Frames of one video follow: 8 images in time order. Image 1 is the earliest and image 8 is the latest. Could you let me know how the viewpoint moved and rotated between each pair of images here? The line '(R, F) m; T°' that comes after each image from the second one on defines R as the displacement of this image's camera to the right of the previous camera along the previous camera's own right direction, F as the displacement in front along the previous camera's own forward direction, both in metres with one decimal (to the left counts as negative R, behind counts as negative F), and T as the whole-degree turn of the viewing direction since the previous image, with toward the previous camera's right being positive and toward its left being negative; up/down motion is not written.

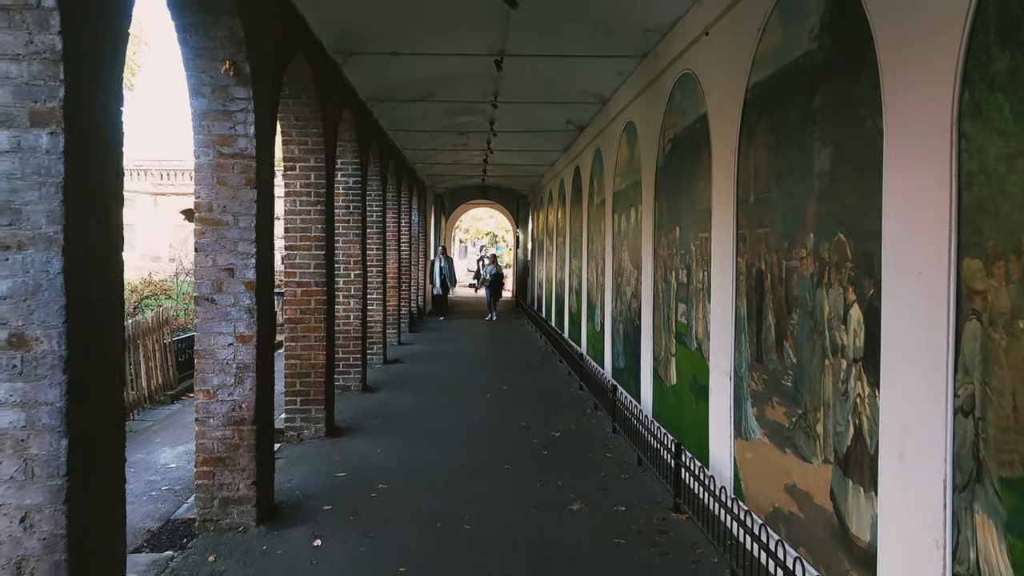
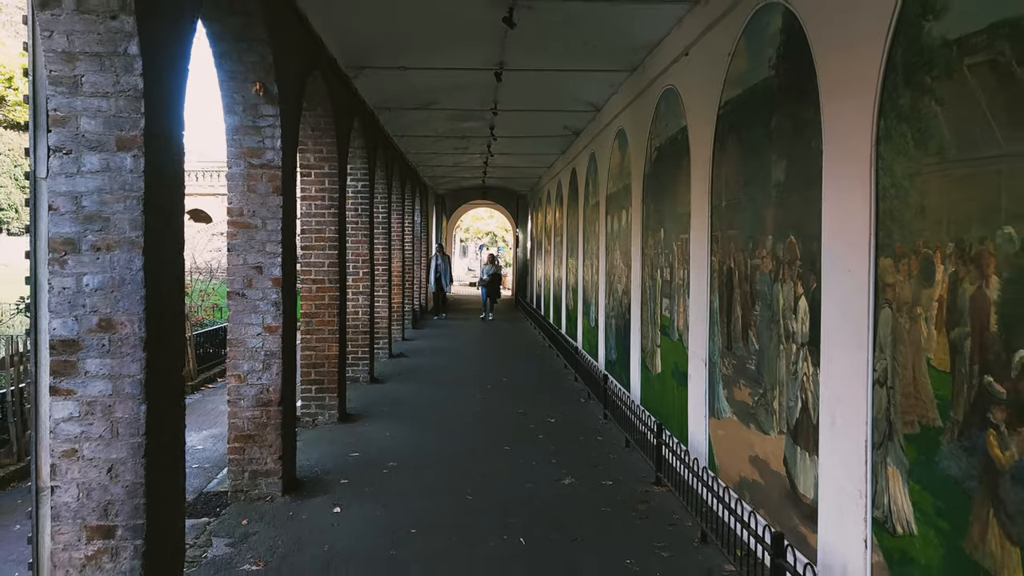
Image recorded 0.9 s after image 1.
(0.0, -0.5) m; 0°
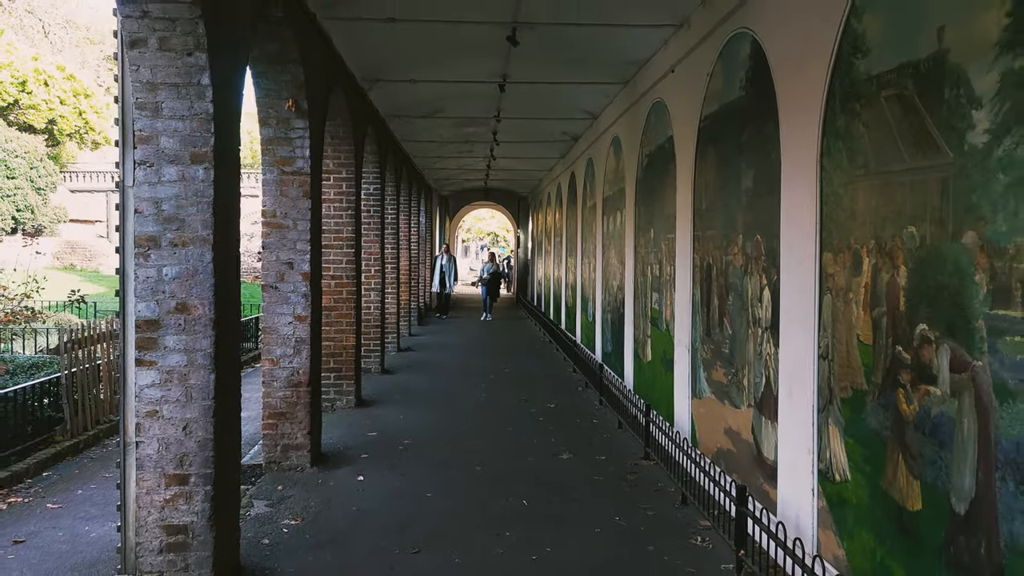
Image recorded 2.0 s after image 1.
(0.0, -0.6) m; 0°
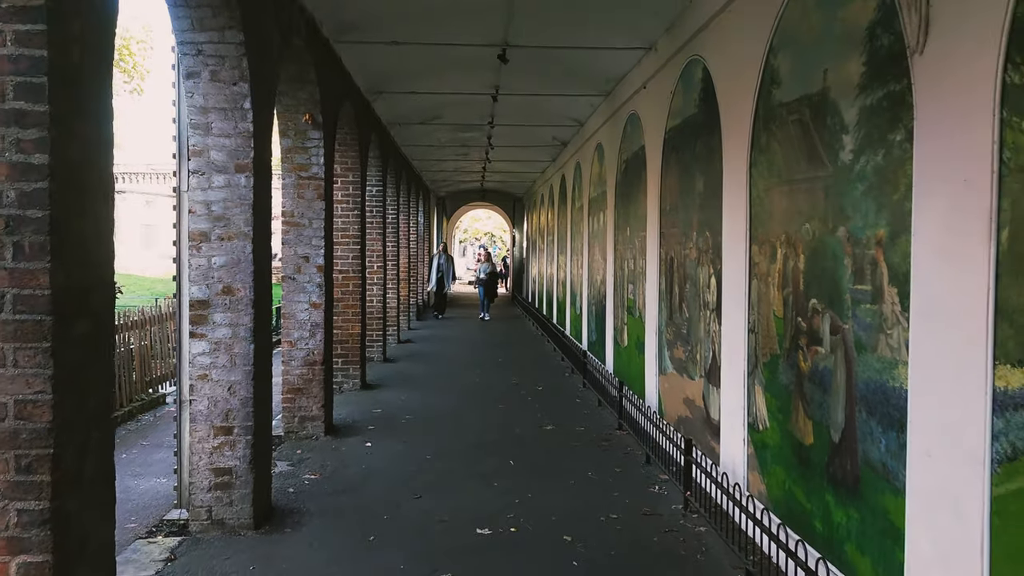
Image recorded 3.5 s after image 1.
(+0.1, -0.8) m; 0°
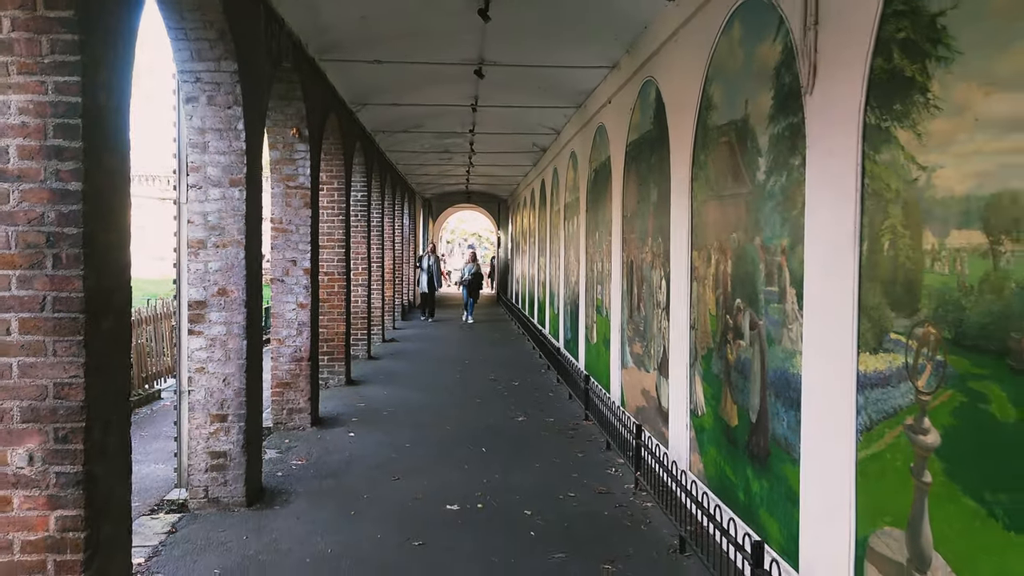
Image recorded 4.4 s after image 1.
(+0.1, -0.5) m; +1°
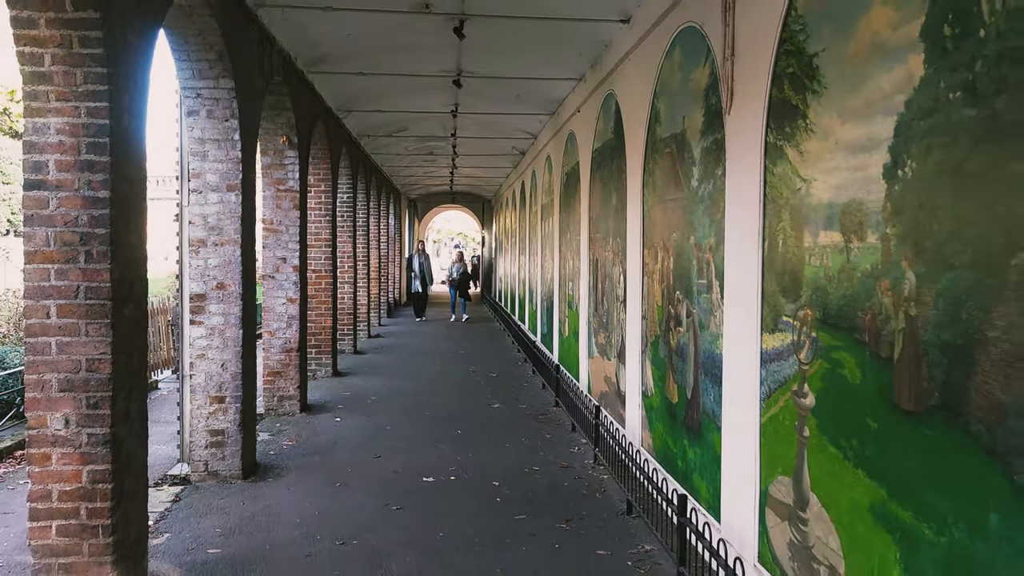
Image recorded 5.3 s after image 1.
(+0.1, -0.5) m; +1°
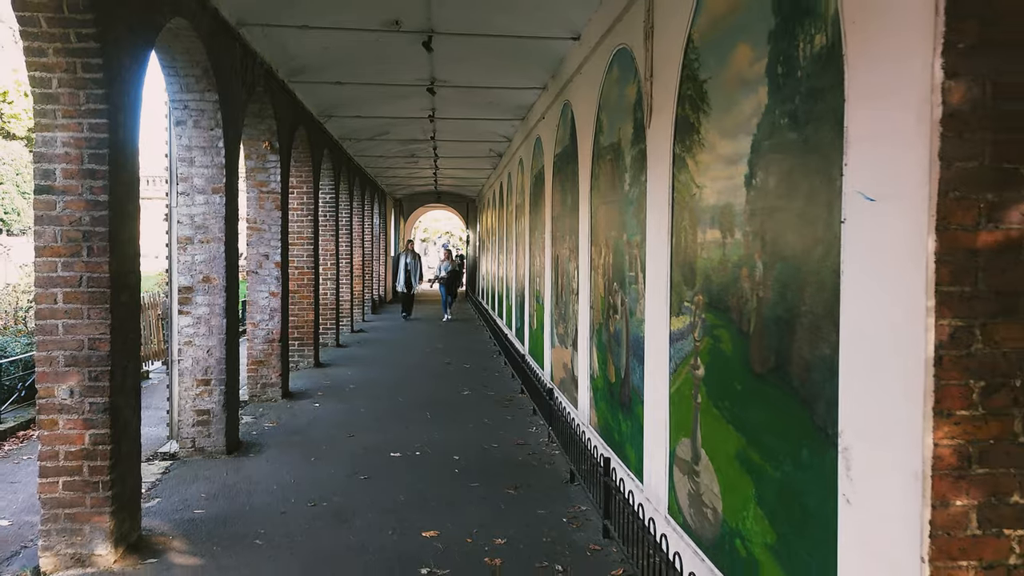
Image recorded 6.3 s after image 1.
(+0.2, -0.5) m; +1°
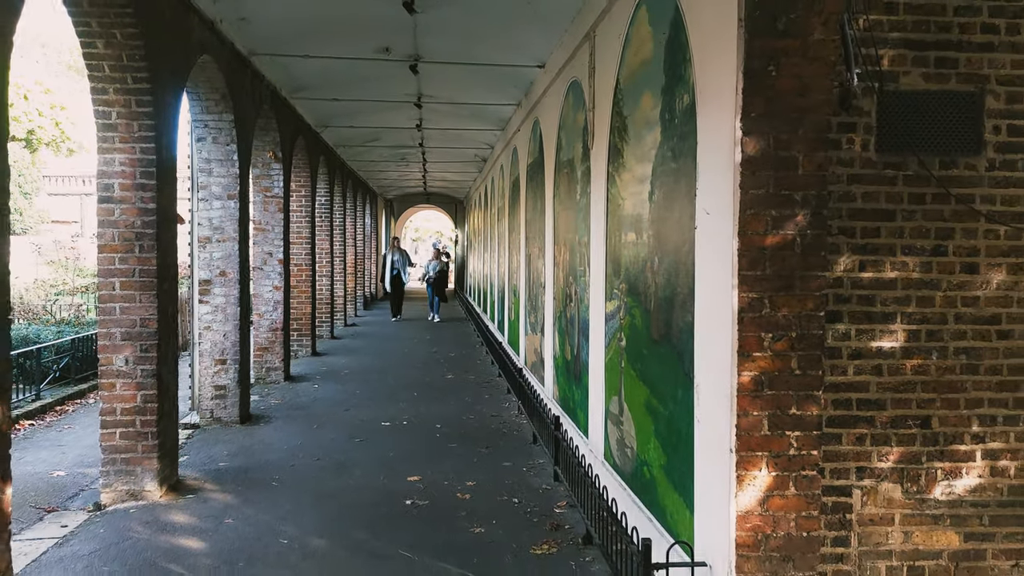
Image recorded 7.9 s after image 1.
(+0.1, -1.0) m; +1°
